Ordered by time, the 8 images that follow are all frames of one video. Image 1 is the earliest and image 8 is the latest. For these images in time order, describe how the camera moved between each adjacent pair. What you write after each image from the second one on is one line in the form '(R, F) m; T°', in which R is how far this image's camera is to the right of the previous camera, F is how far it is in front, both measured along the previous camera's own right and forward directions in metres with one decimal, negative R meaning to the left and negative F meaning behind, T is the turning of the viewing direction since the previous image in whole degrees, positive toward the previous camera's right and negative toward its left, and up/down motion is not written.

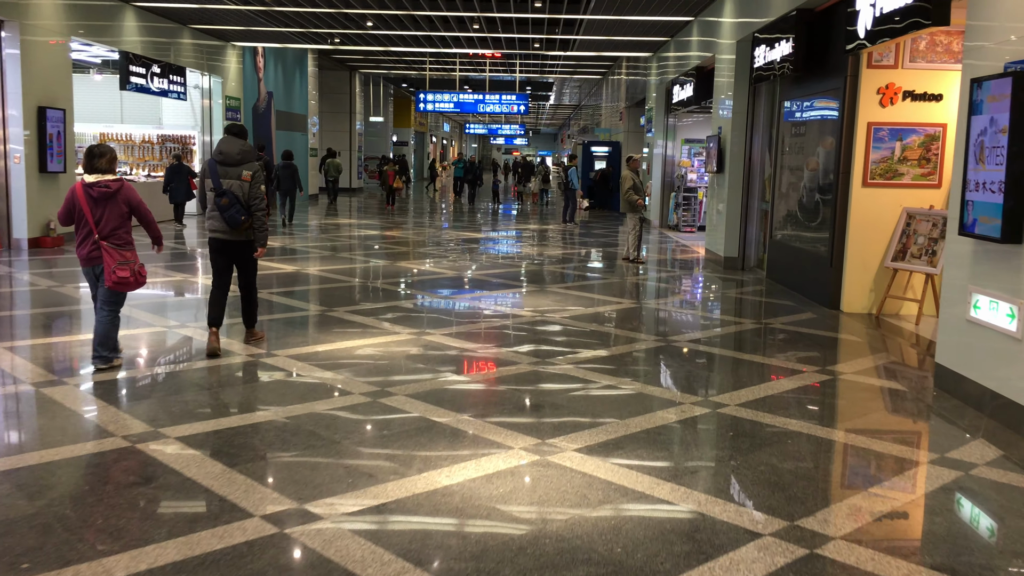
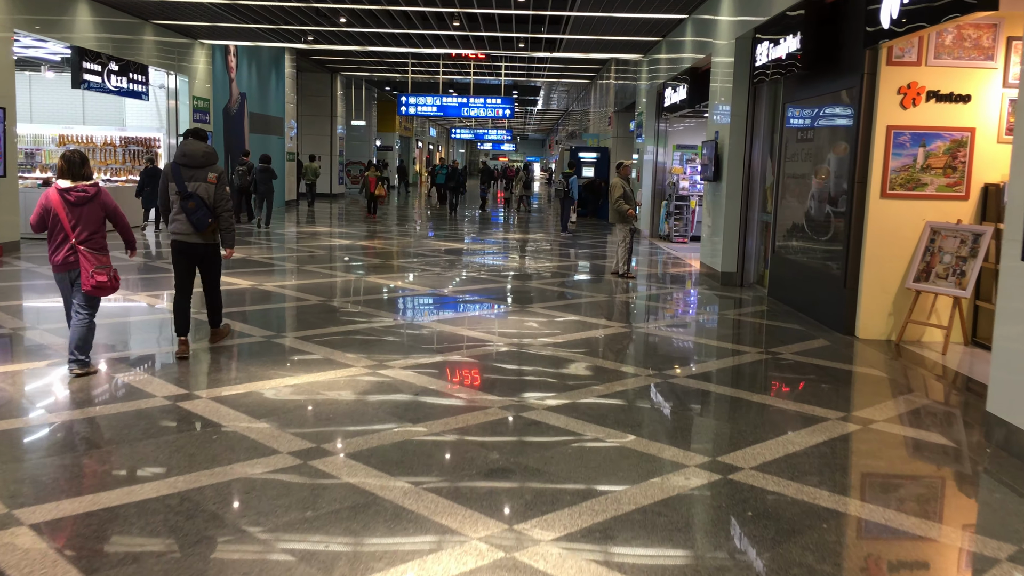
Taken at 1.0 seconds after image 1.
(+0.1, +0.8) m; +1°
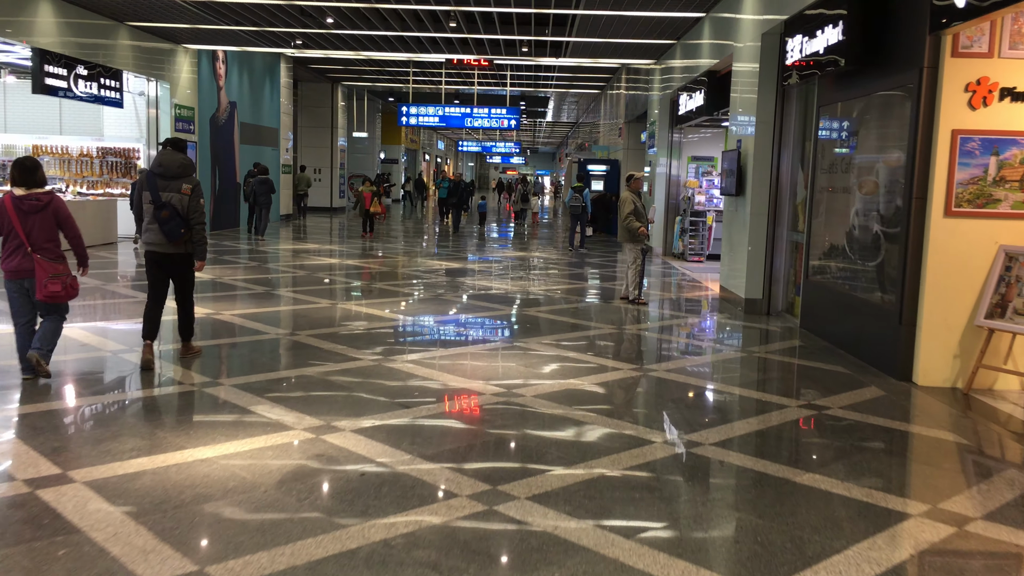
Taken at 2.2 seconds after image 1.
(+0.1, +1.1) m; -1°
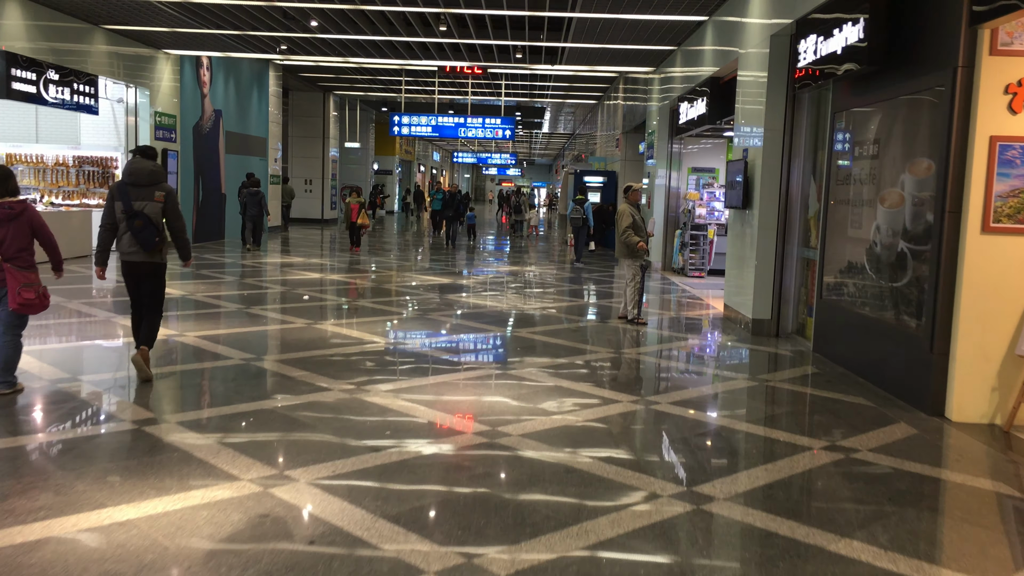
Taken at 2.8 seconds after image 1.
(+0.1, +0.6) m; 0°
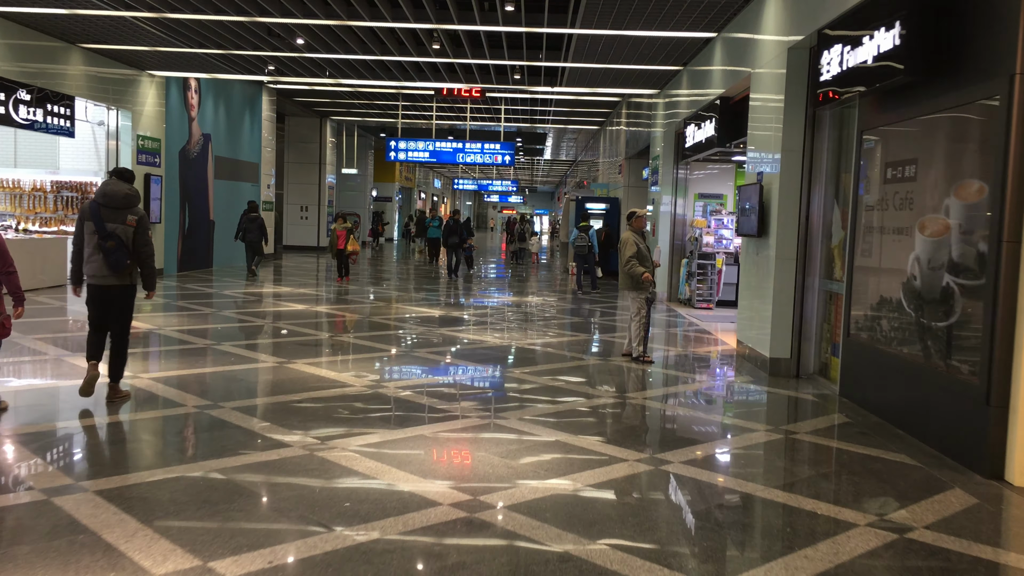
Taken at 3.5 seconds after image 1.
(+0.1, +0.7) m; 0°
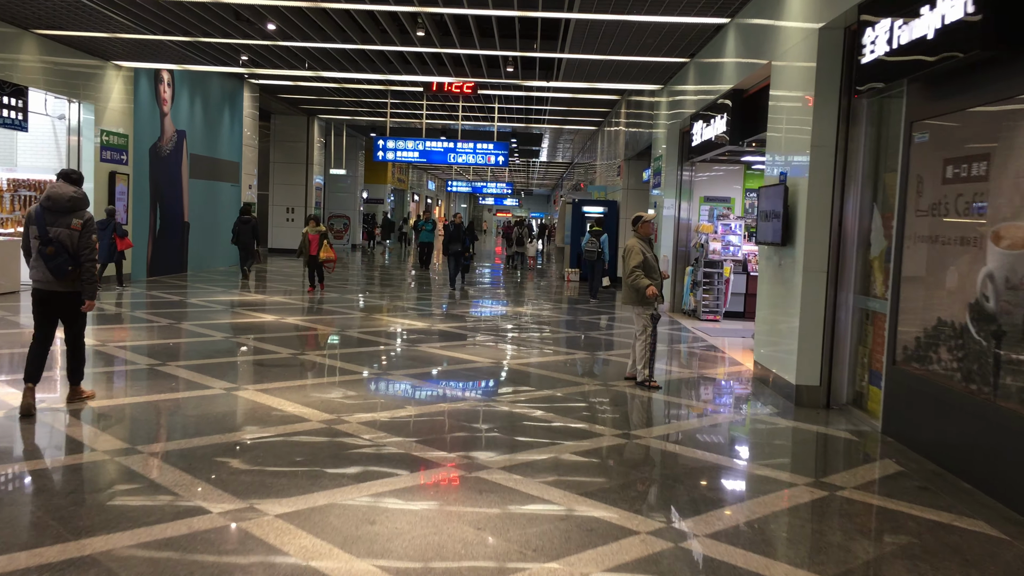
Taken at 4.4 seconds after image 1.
(+0.1, +0.9) m; 0°
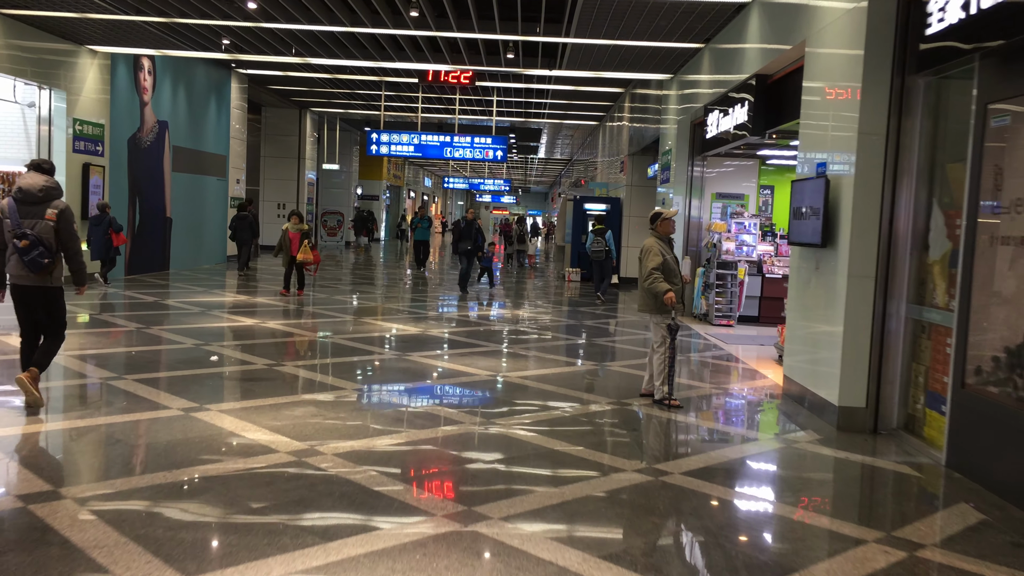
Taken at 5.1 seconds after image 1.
(0.0, +0.8) m; 0°
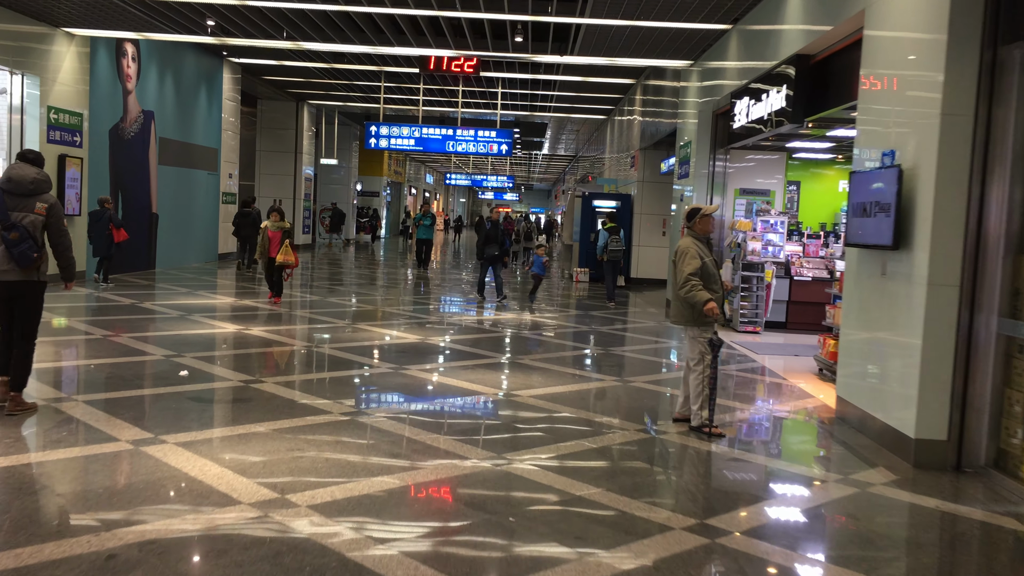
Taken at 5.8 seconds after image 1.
(-0.1, +0.8) m; 0°
